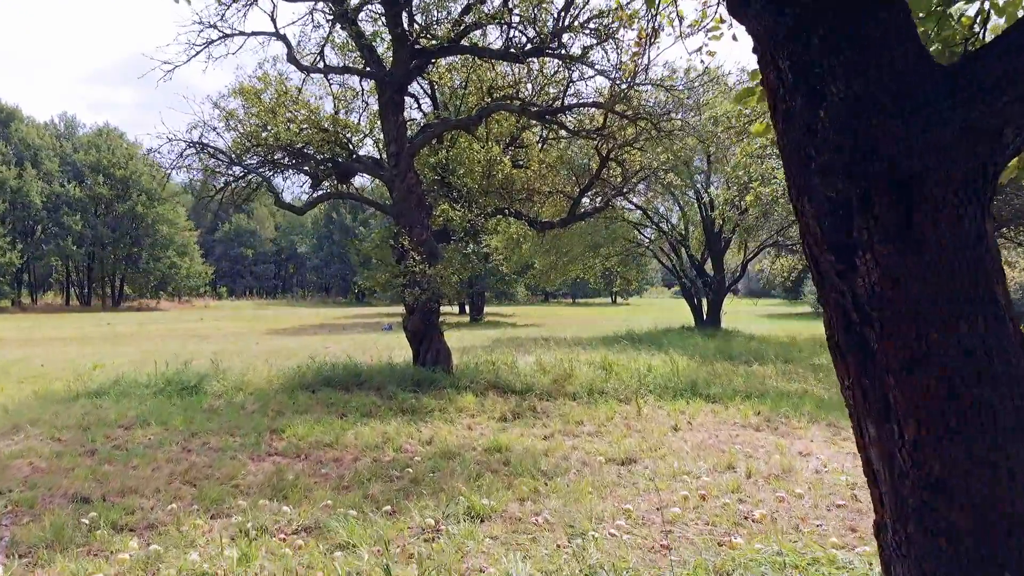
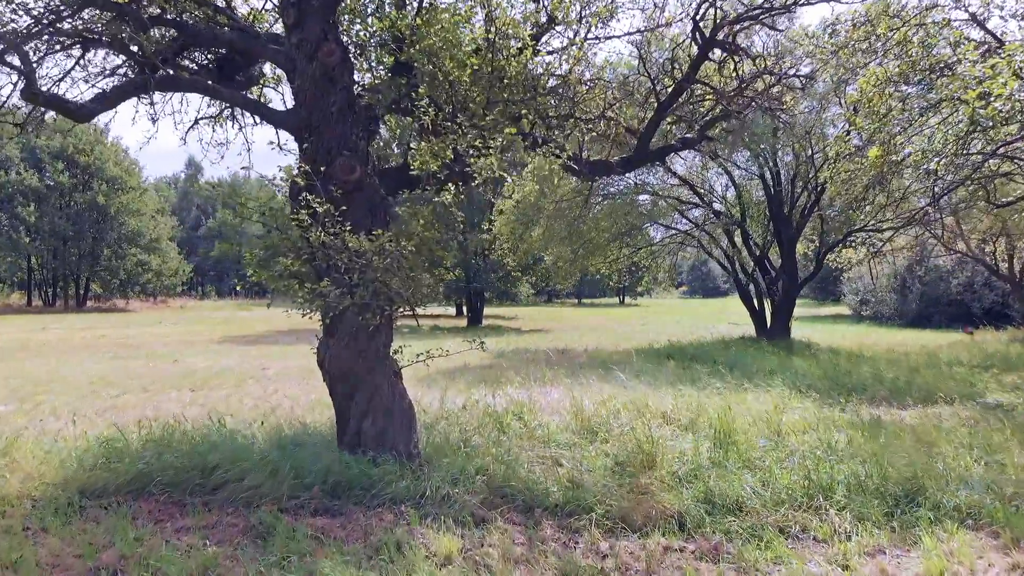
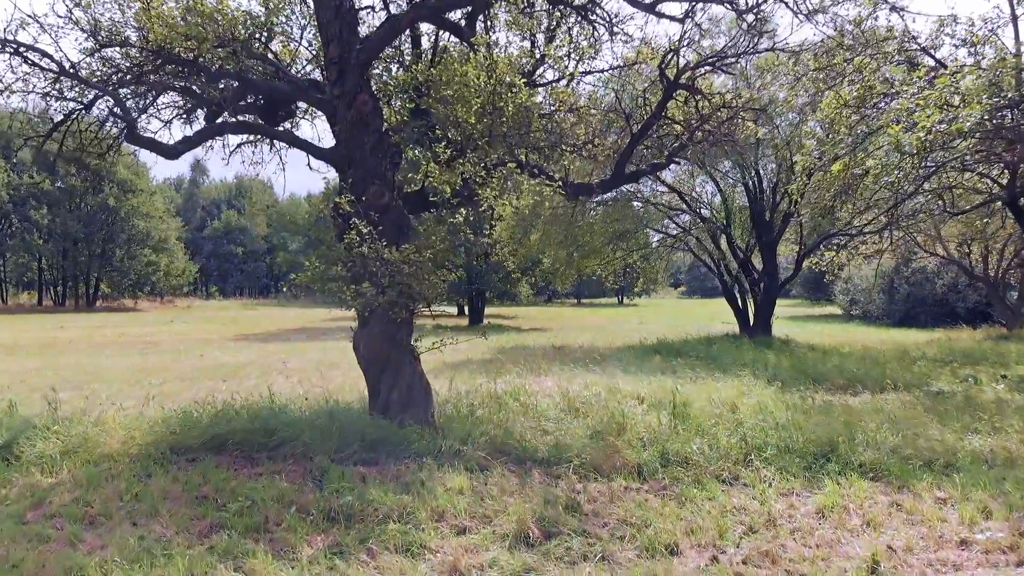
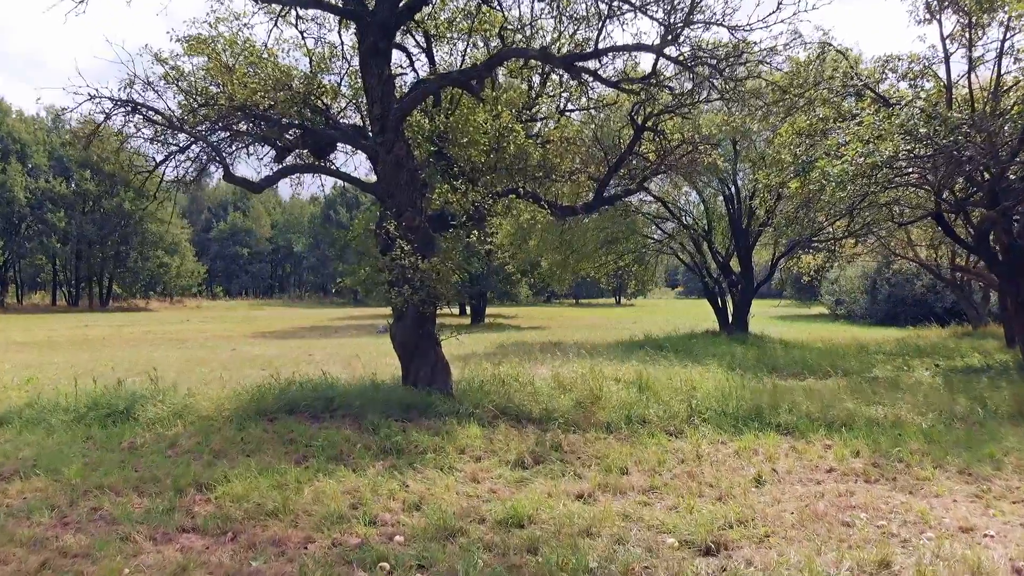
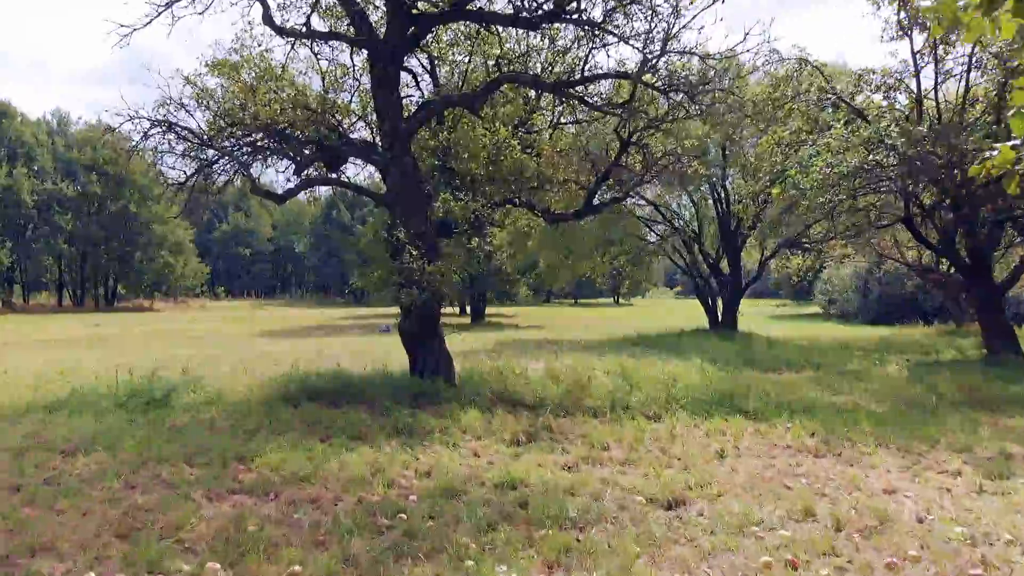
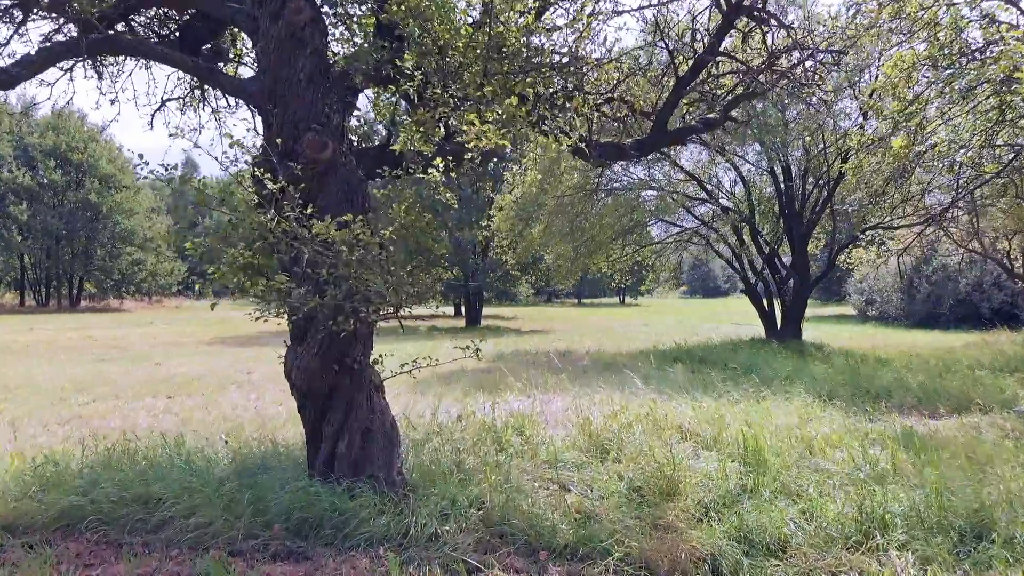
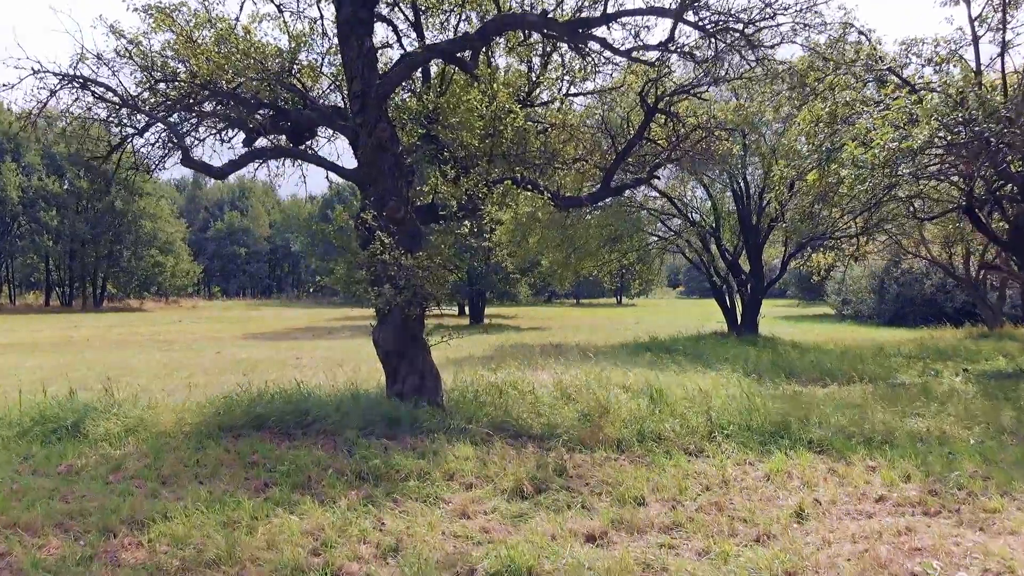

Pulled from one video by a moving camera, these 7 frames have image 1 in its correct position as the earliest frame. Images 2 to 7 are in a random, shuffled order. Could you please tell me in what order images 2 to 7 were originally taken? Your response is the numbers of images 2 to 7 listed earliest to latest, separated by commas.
5, 4, 7, 3, 2, 6
